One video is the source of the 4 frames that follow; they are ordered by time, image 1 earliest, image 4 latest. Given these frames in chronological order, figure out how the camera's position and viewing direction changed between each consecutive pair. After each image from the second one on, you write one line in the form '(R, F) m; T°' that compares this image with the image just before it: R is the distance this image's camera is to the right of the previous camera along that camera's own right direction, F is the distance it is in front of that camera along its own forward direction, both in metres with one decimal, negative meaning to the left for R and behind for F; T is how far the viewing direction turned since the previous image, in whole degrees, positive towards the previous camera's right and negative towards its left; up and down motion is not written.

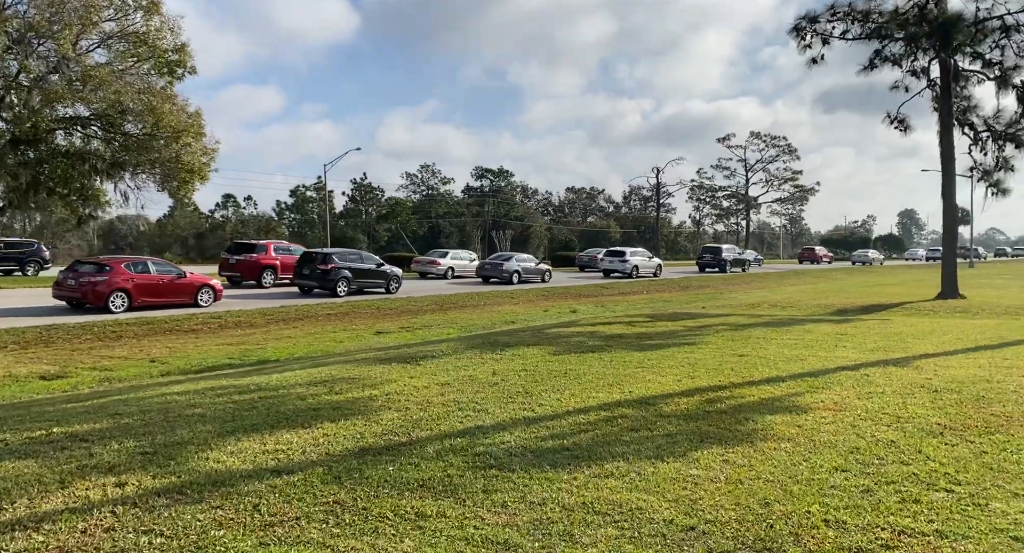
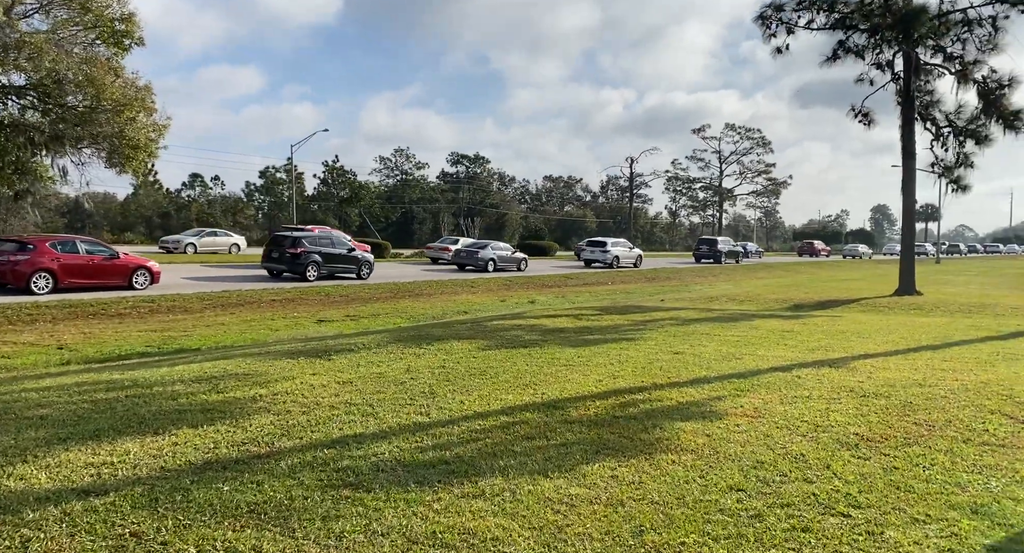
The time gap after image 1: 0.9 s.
(+0.4, +0.3) m; +2°
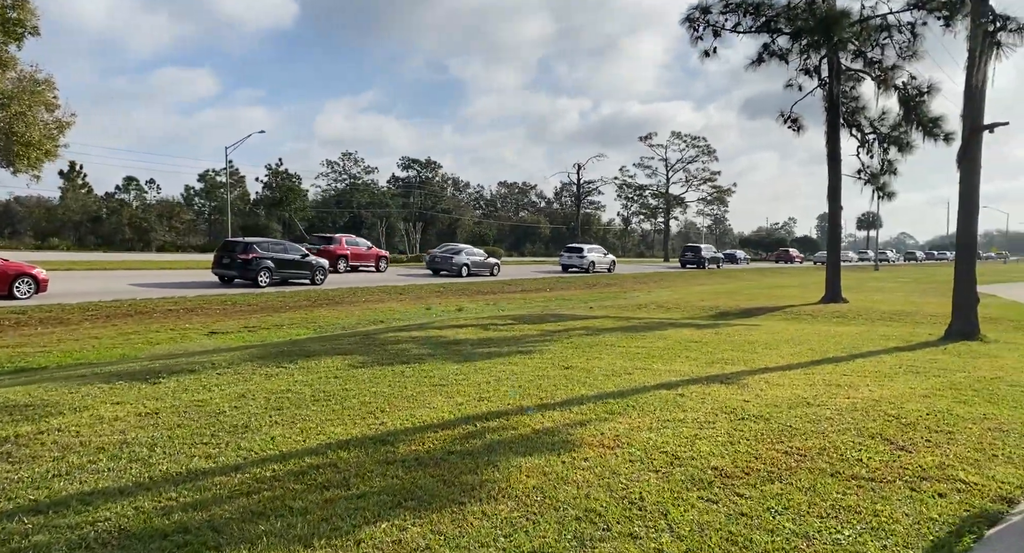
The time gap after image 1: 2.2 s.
(+0.7, +0.6) m; +4°
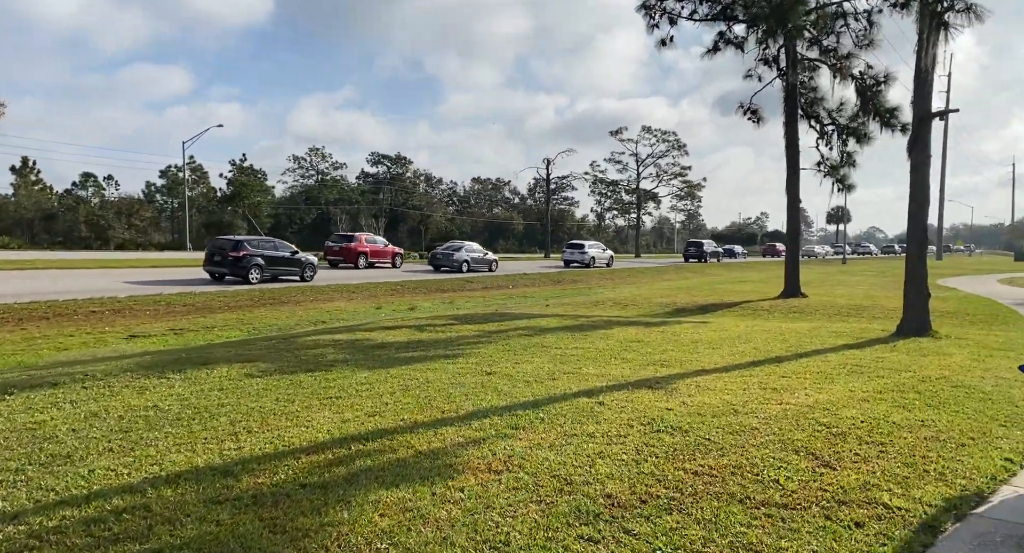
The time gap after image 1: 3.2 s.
(+0.5, +0.6) m; +2°
